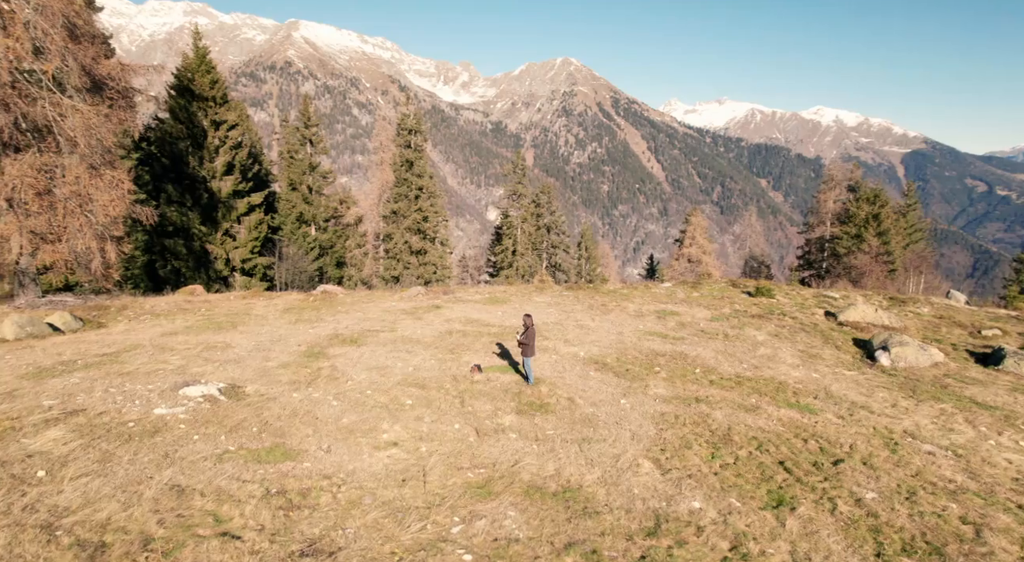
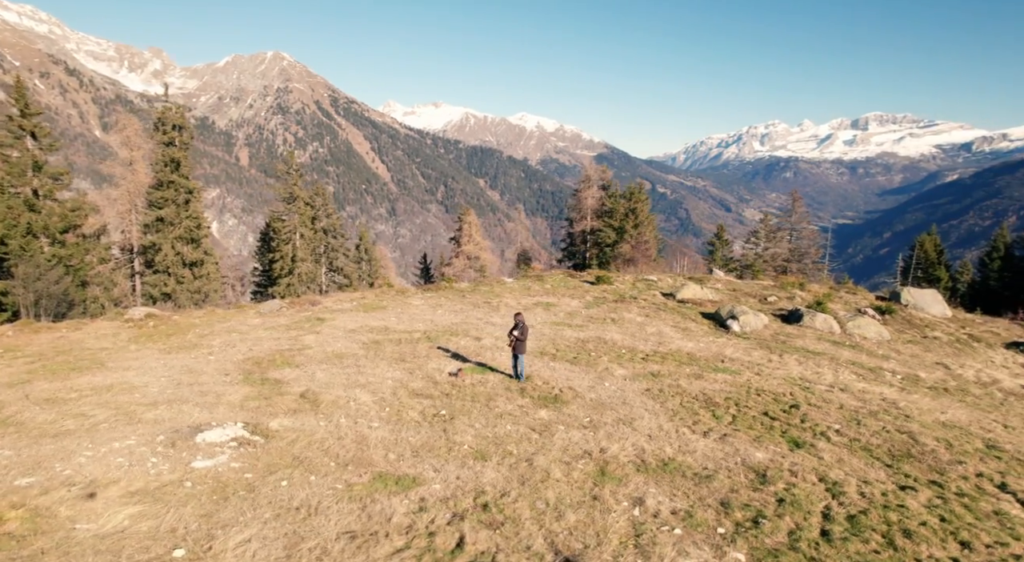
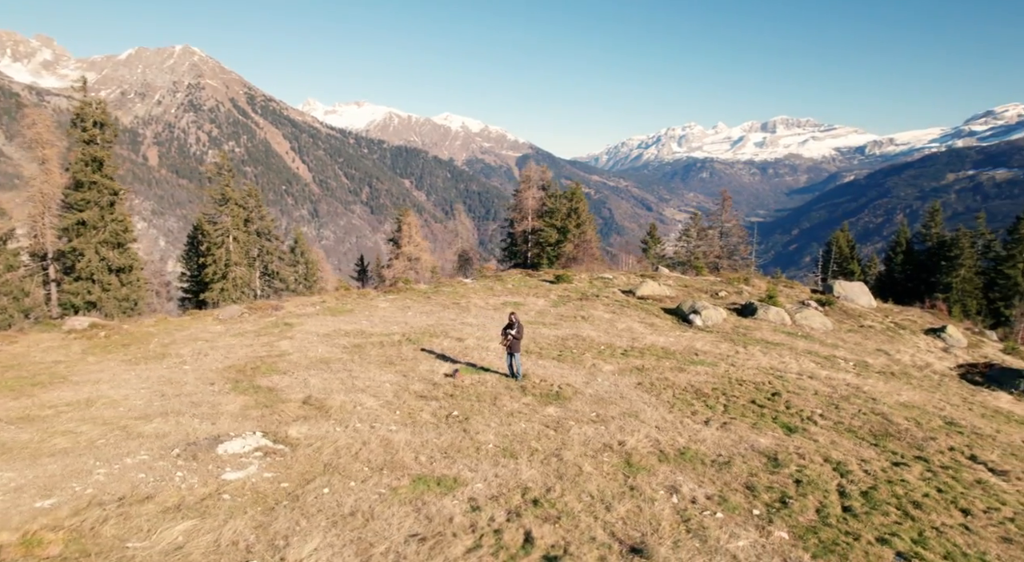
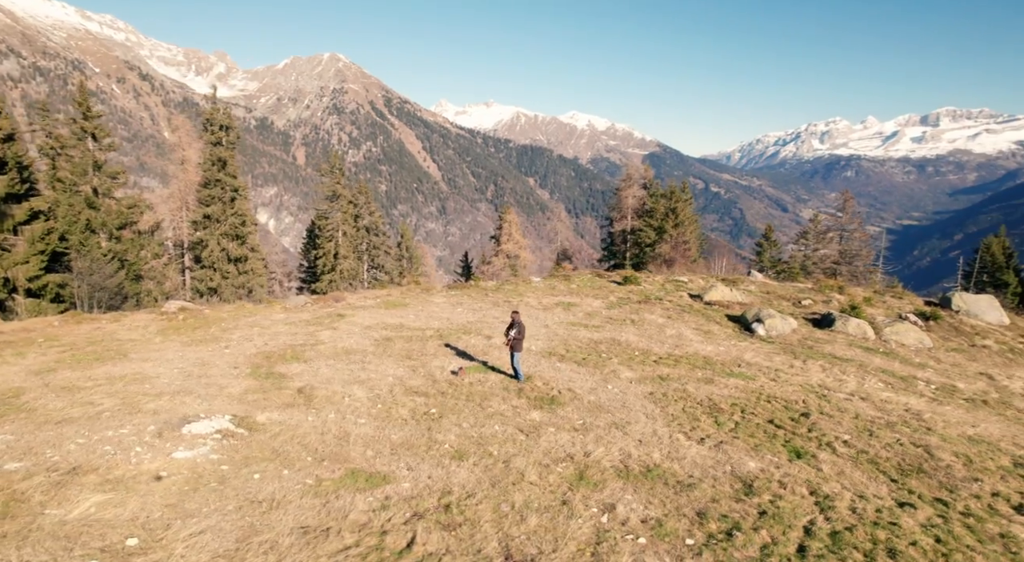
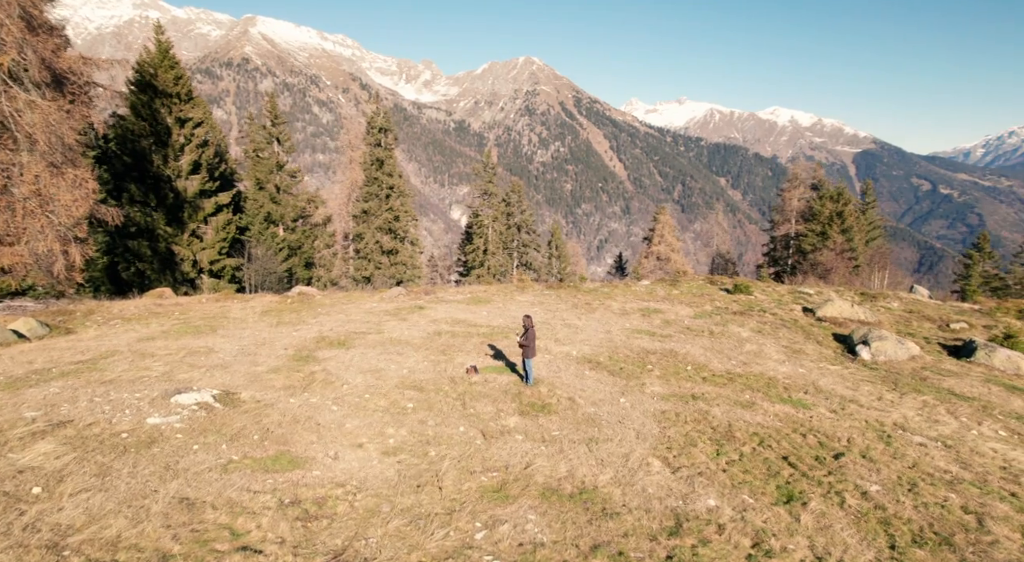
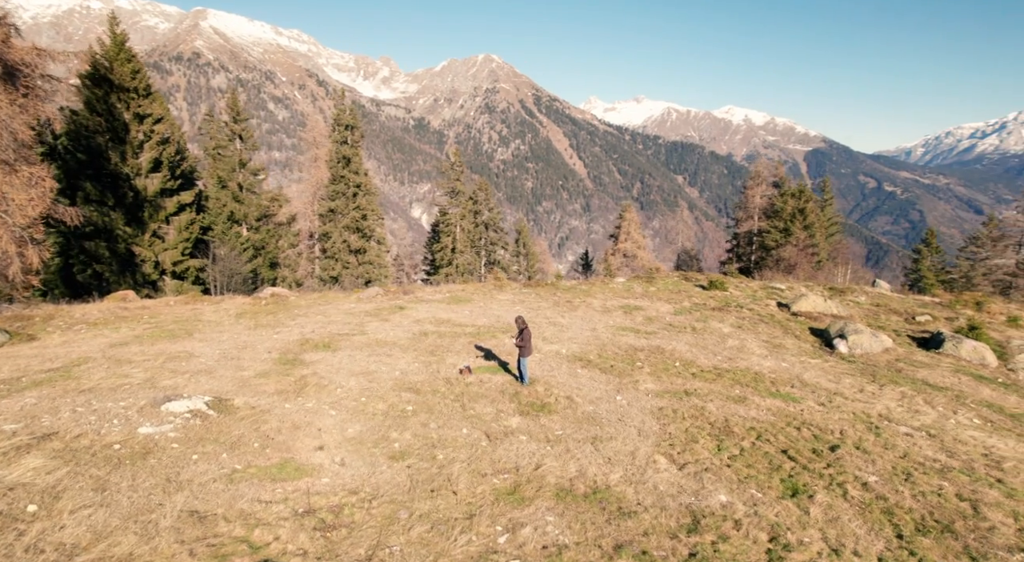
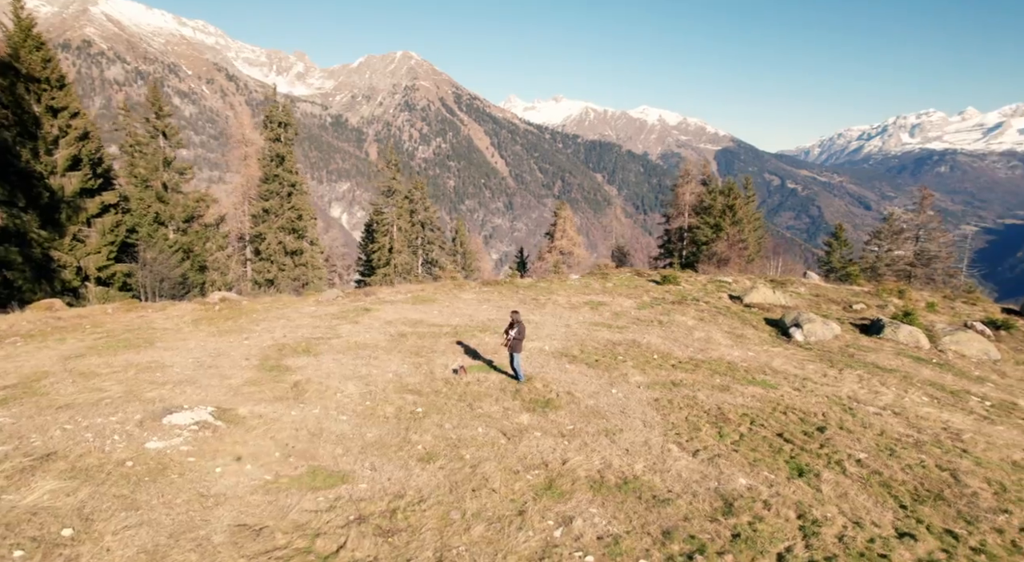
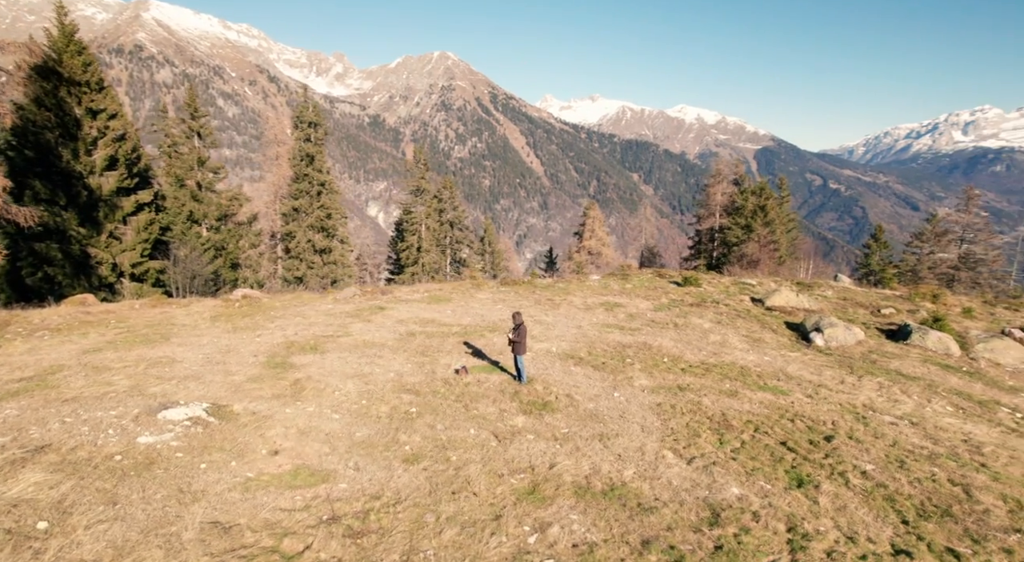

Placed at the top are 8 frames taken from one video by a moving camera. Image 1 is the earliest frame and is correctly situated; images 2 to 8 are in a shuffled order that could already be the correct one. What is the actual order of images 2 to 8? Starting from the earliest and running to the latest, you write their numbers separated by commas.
5, 6, 8, 7, 4, 2, 3
